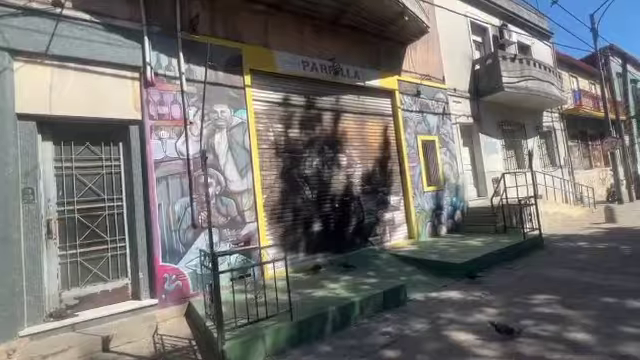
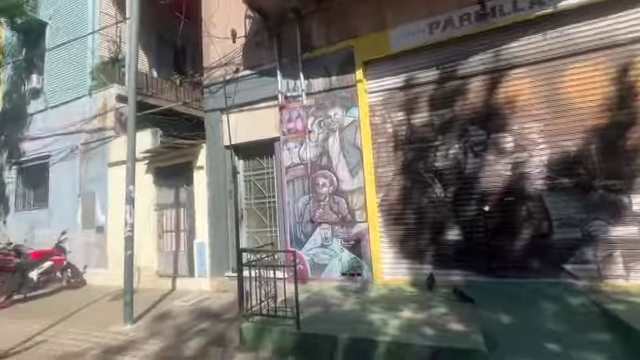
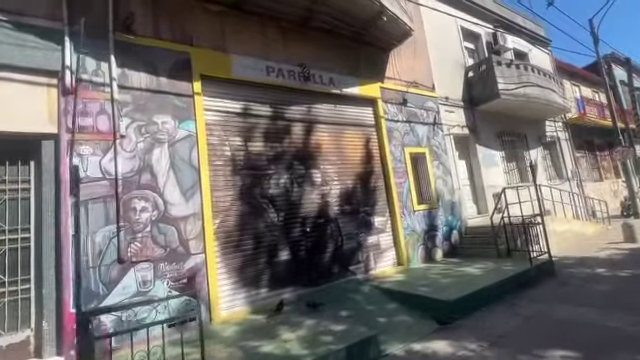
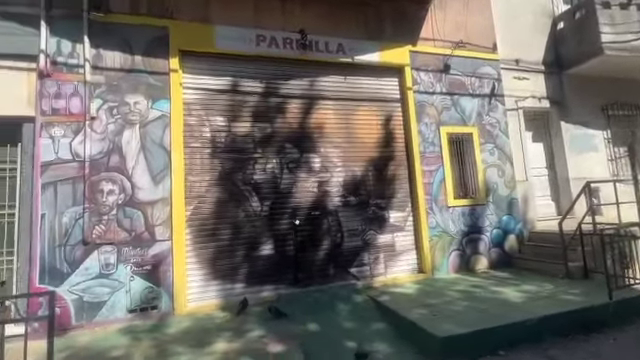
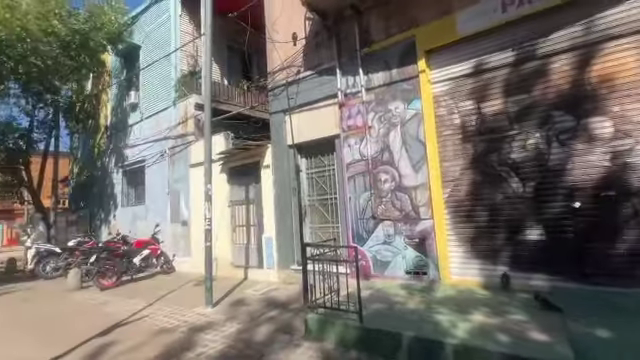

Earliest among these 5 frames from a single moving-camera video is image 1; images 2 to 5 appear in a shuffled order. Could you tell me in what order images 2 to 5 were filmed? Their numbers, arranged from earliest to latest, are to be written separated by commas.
3, 4, 2, 5
